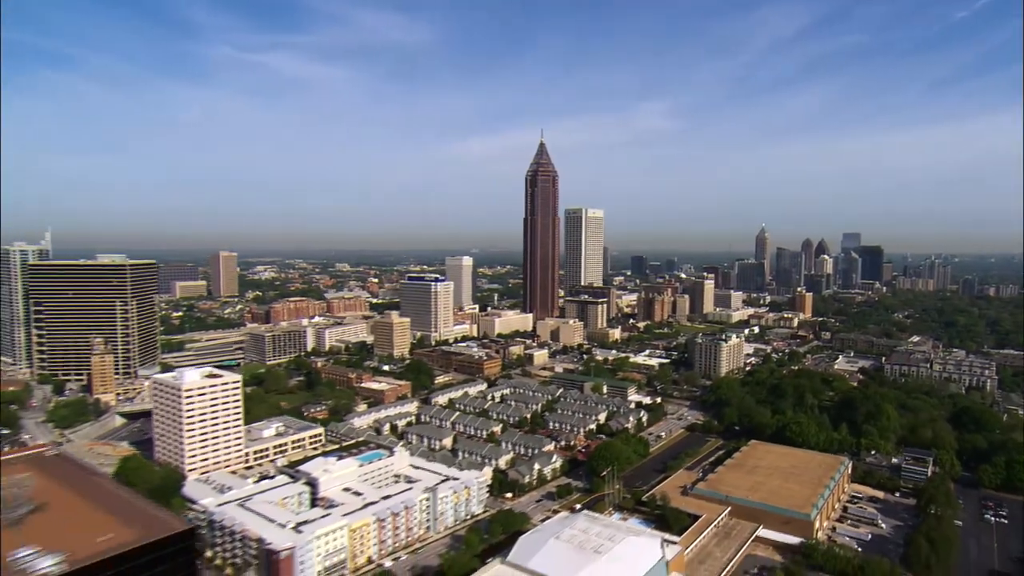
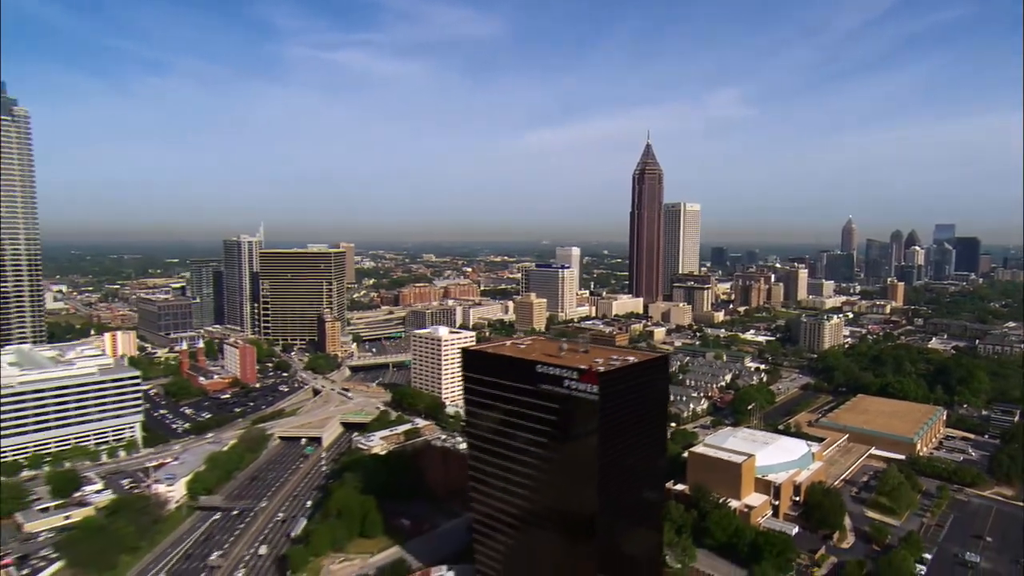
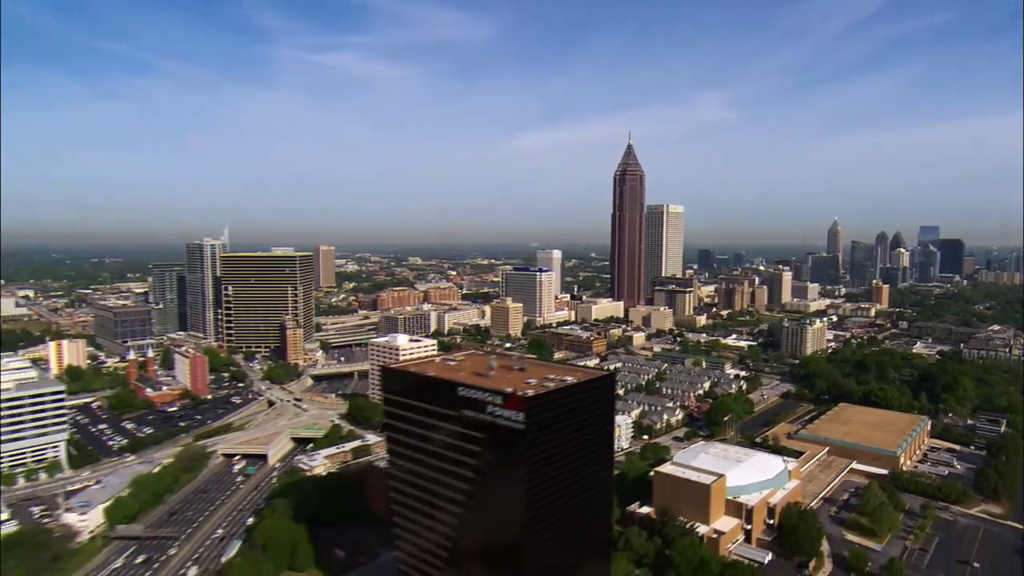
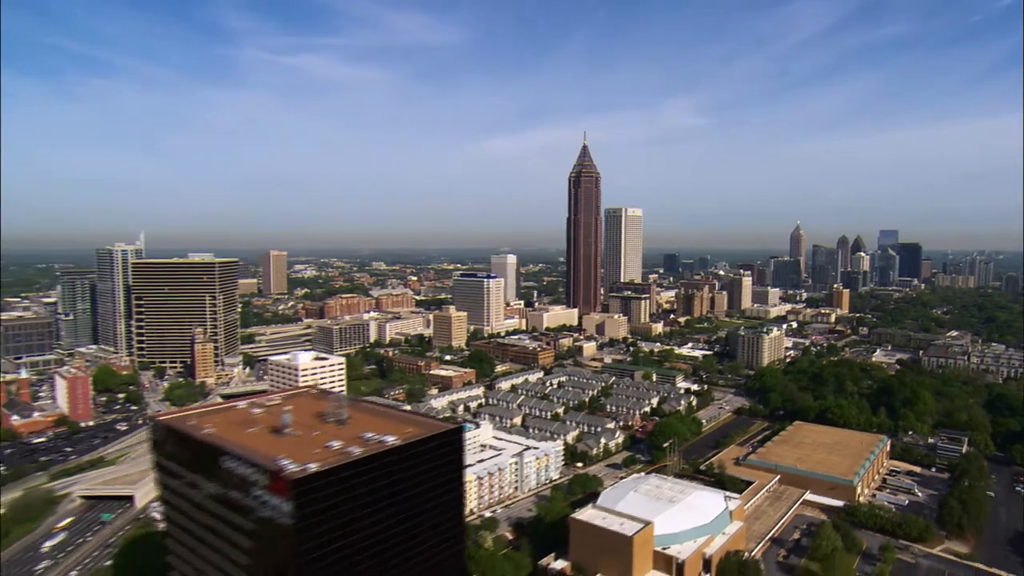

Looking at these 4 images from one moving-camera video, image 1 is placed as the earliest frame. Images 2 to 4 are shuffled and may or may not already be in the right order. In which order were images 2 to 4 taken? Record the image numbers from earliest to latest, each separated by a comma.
4, 3, 2
